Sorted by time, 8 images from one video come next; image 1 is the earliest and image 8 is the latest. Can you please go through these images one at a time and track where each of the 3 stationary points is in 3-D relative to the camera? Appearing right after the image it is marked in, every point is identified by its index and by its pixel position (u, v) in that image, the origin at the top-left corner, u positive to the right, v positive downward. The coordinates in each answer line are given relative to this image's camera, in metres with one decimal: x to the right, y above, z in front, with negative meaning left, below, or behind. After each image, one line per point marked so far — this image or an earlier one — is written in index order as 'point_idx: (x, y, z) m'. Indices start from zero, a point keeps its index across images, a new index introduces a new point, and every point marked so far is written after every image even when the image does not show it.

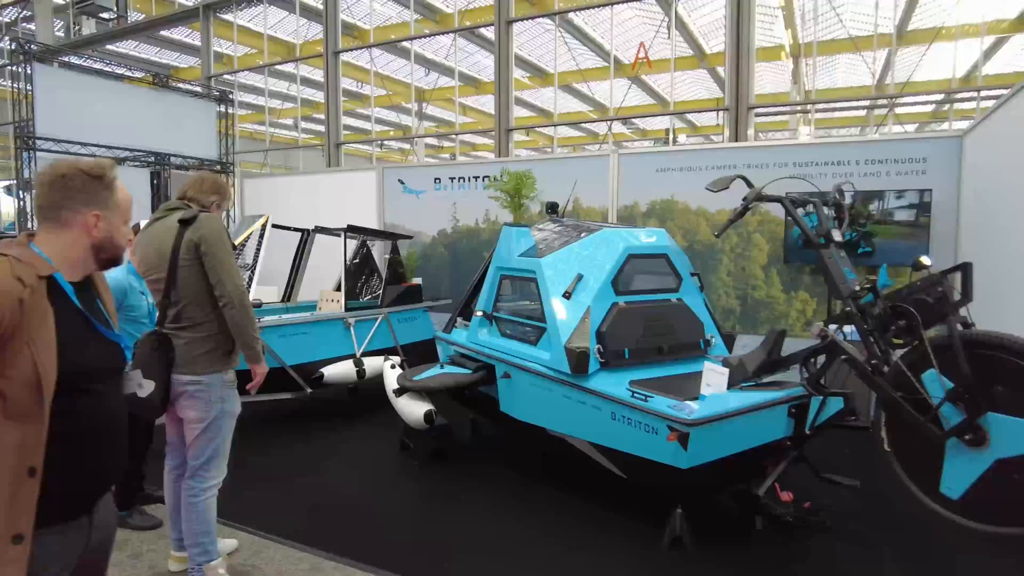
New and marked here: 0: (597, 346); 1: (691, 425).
0: (+0.4, -0.3, +3.1) m
1: (+0.7, -0.5, +2.5) m
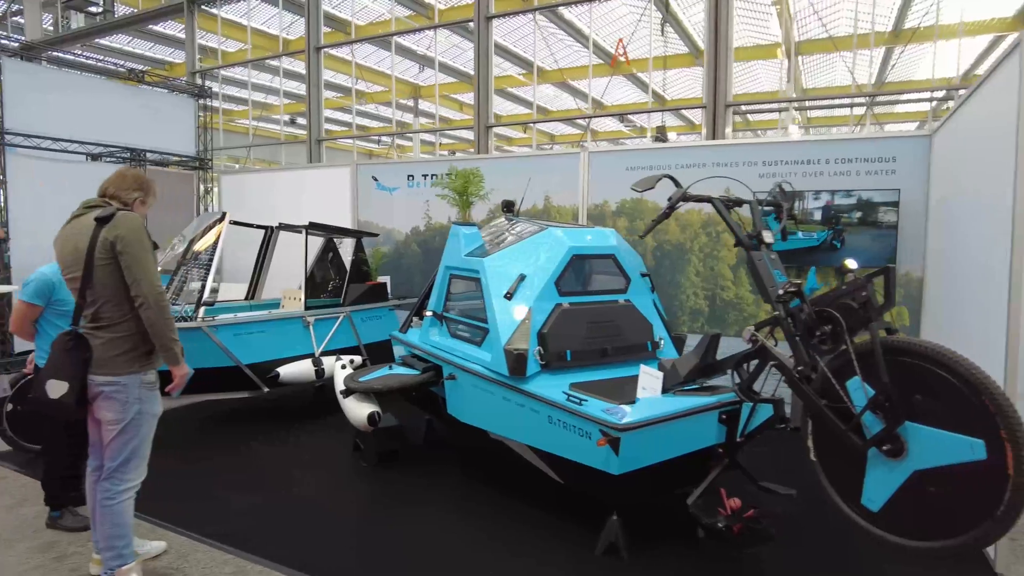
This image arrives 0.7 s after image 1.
0: (+0.1, -0.3, +3.0) m
1: (+0.4, -0.5, +2.4) m
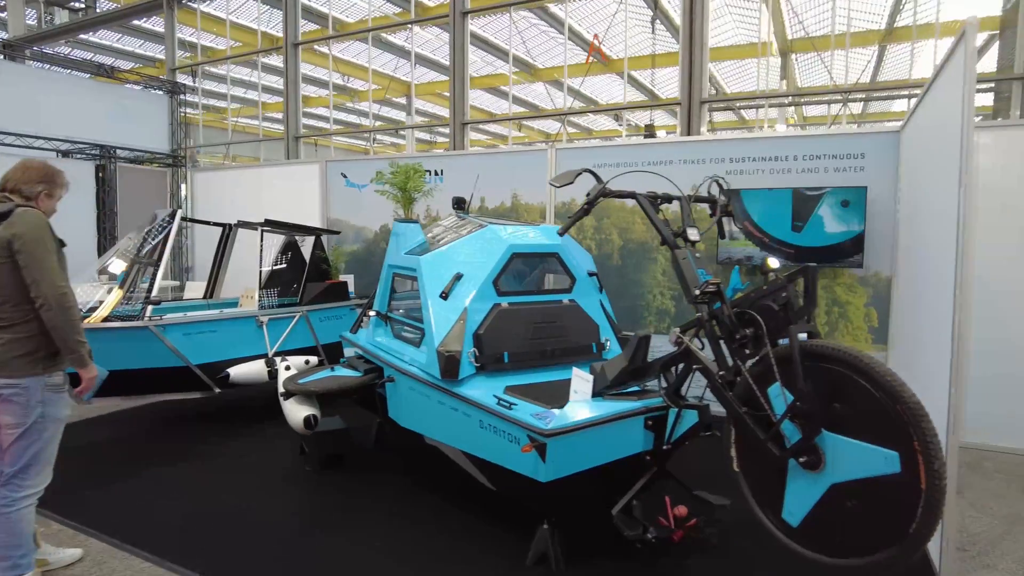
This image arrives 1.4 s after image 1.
0: (-0.2, -0.3, +2.9) m
1: (+0.1, -0.5, +2.3) m
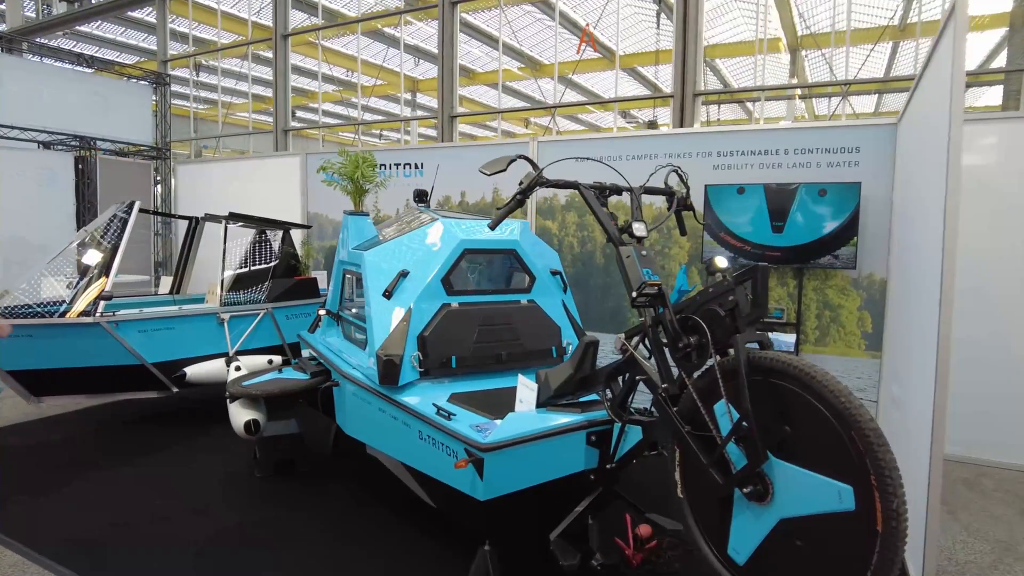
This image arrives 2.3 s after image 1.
0: (-0.4, -0.3, +2.7) m
1: (-0.1, -0.5, +2.1) m
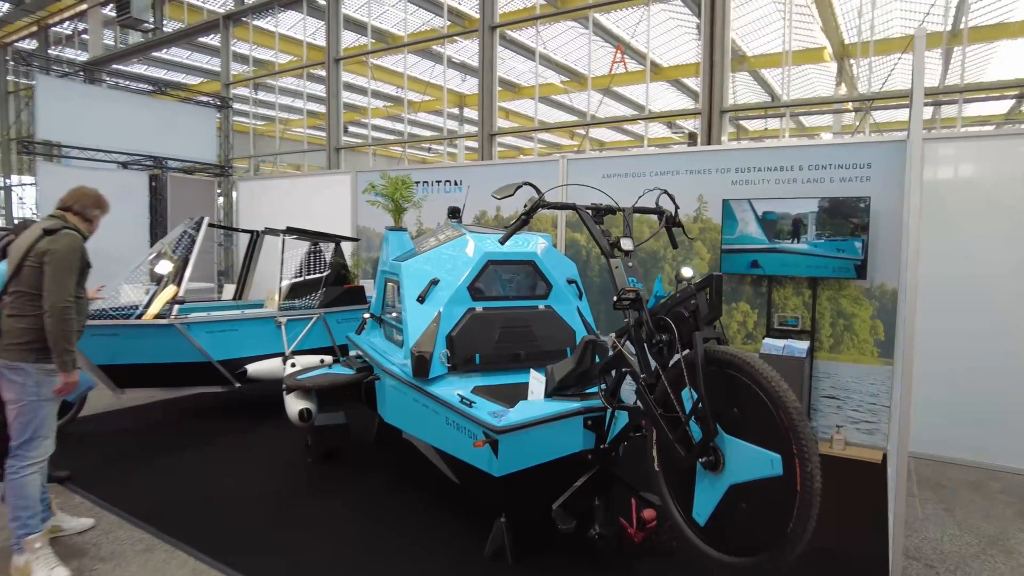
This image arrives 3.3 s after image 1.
0: (-0.3, -0.3, +3.1) m
1: (-0.1, -0.5, +2.4) m
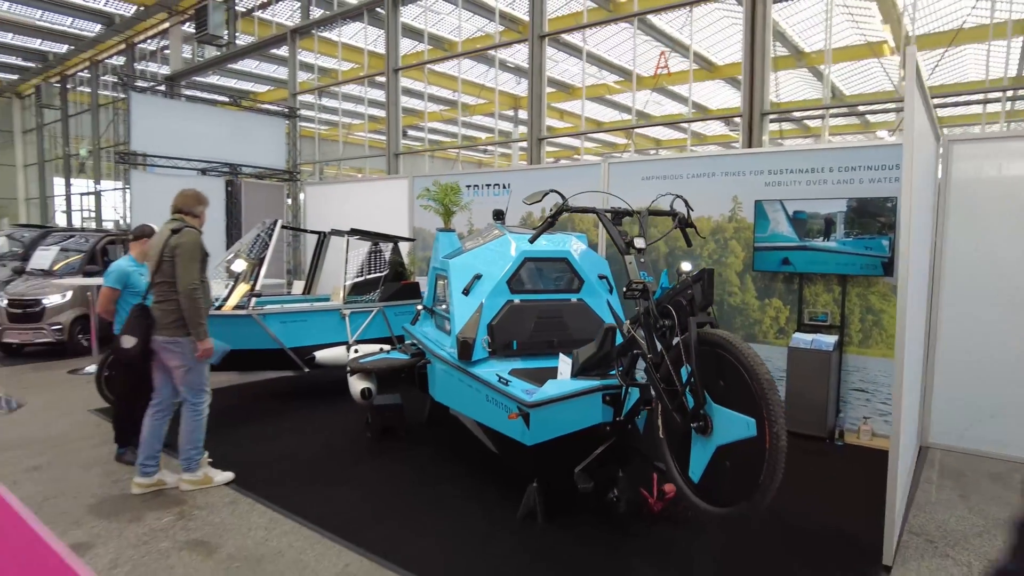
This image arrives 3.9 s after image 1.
0: (-0.1, -0.3, +3.5) m
1: (+0.1, -0.5, +2.8) m
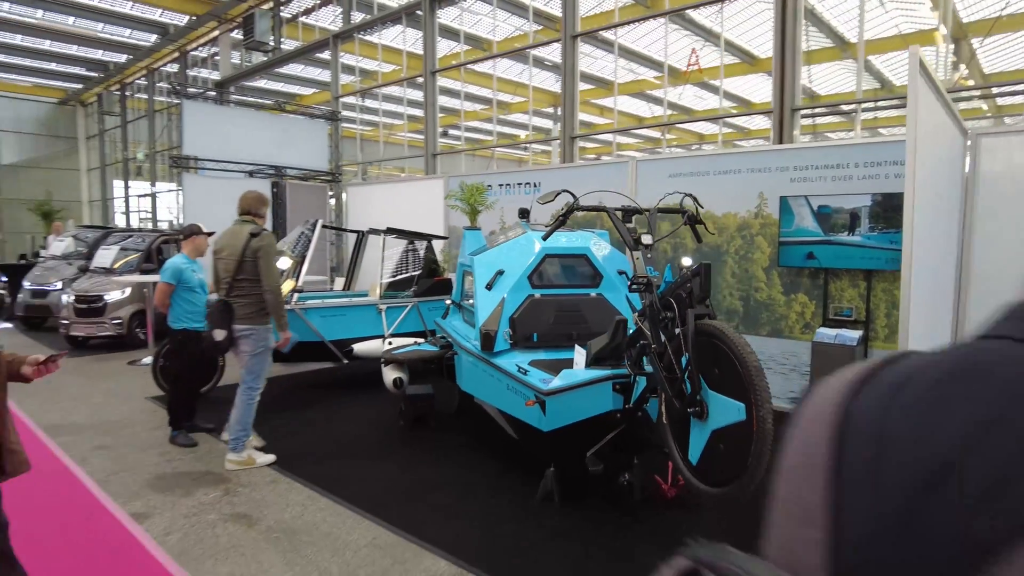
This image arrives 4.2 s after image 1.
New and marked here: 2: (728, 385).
0: (0.0, -0.2, +3.7) m
1: (+0.1, -0.5, +3.0) m
2: (+0.8, -0.3, +2.3) m
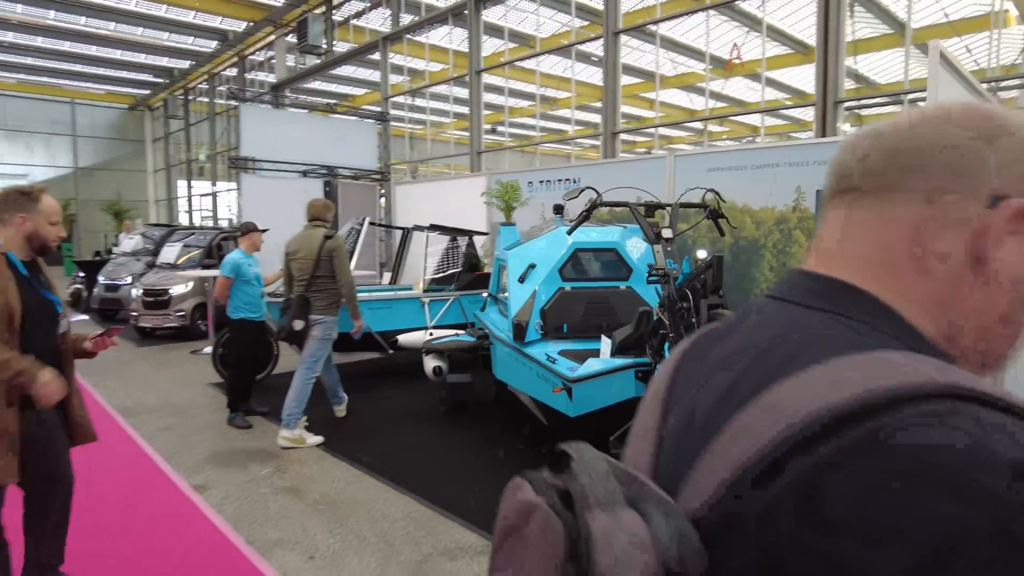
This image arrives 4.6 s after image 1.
0: (+0.2, -0.2, +3.9) m
1: (+0.3, -0.4, +3.2) m
2: (+0.8, -0.3, +2.4) m
